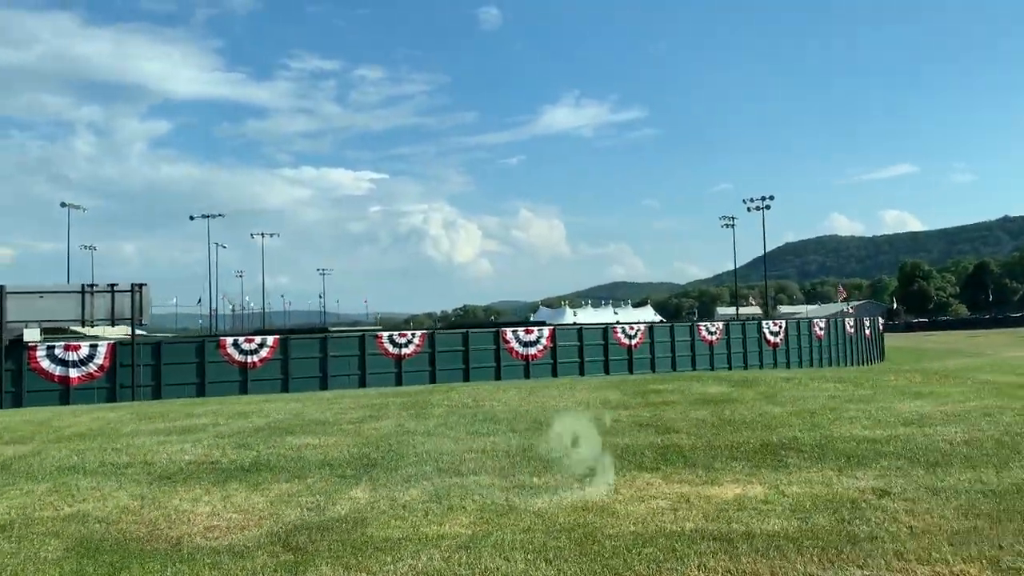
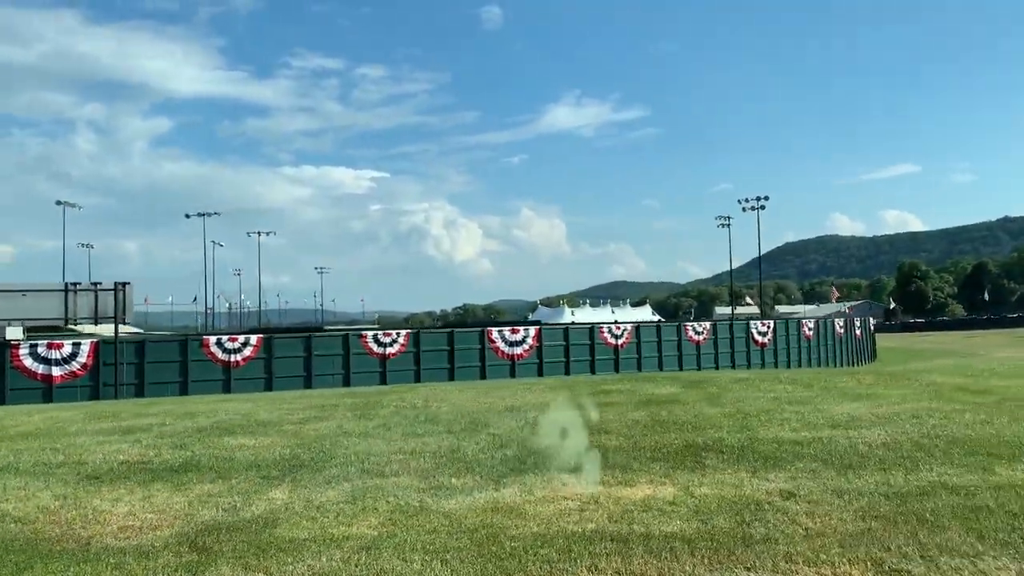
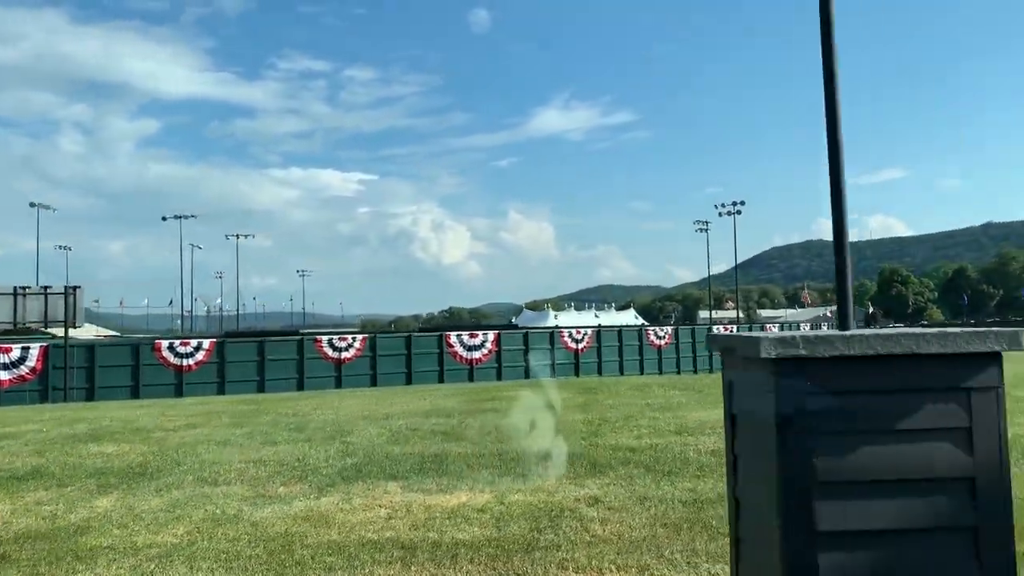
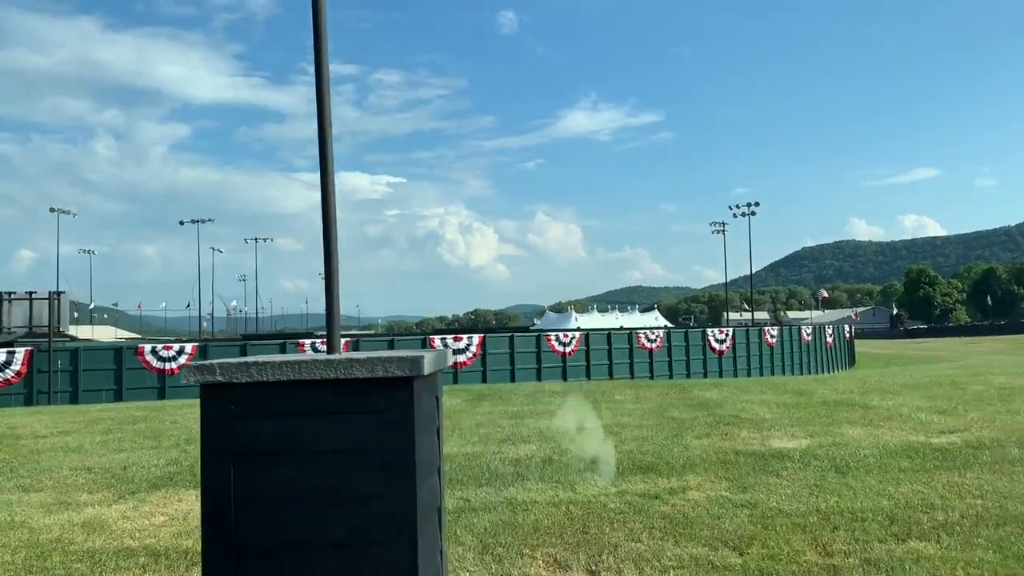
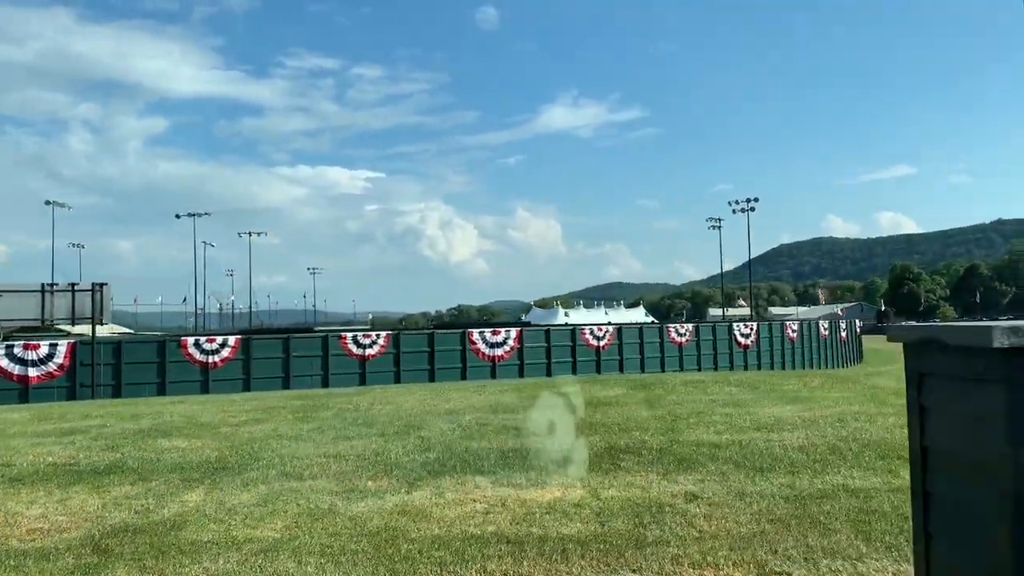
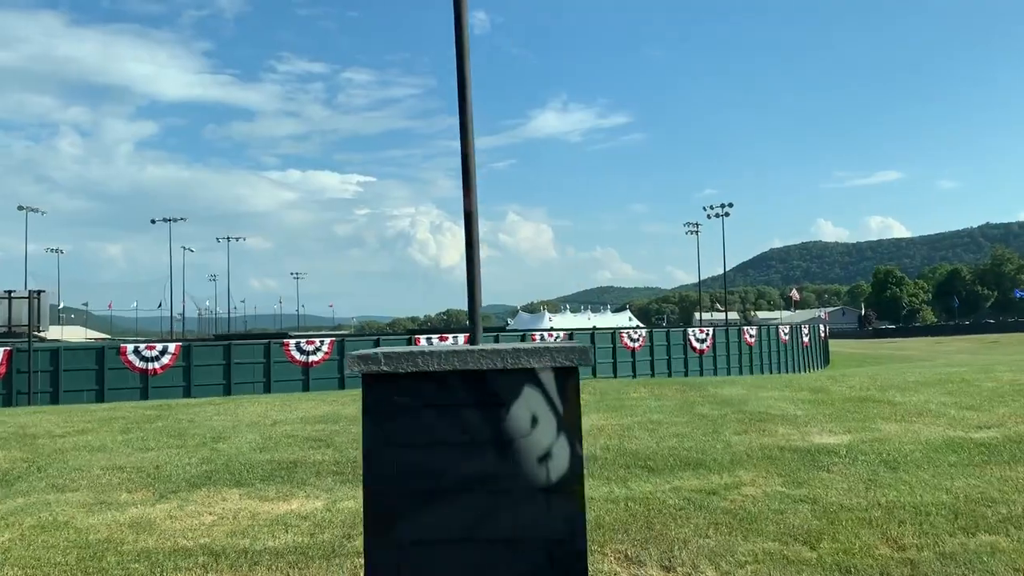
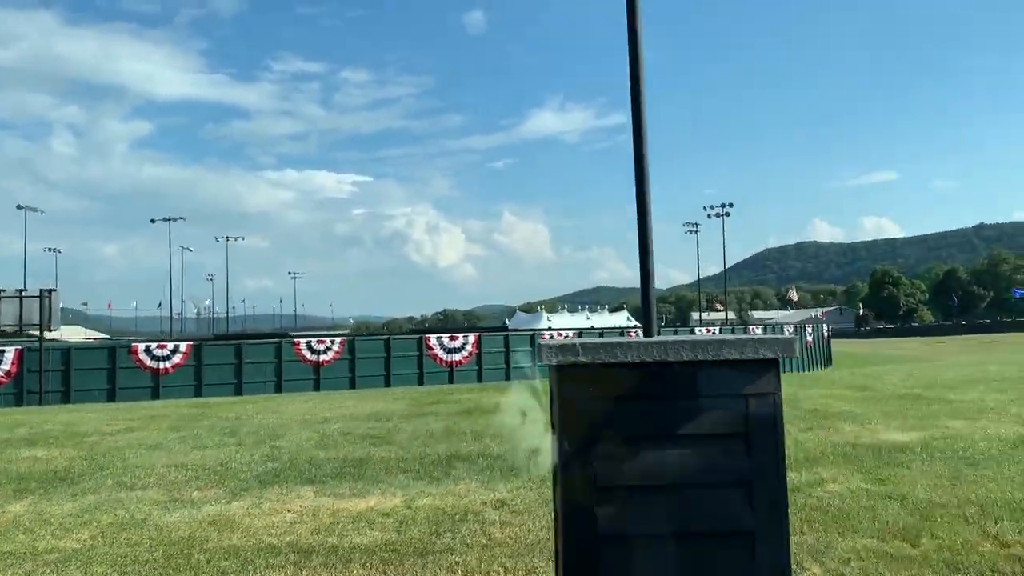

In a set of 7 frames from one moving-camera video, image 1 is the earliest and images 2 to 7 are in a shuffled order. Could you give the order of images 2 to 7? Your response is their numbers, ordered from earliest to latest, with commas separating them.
2, 5, 3, 7, 6, 4
